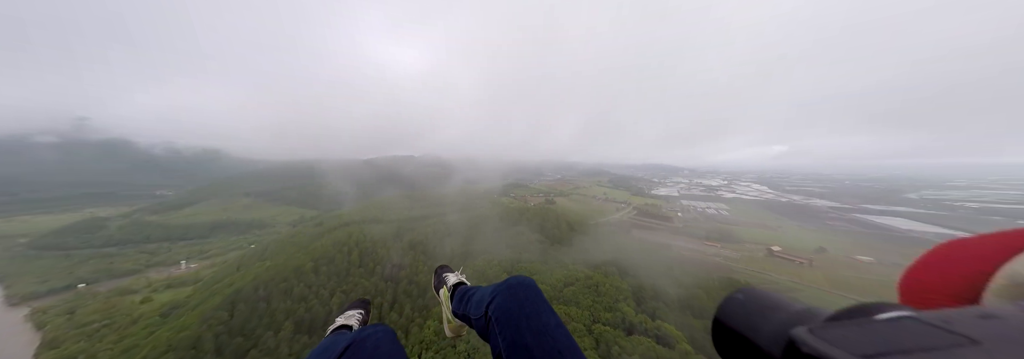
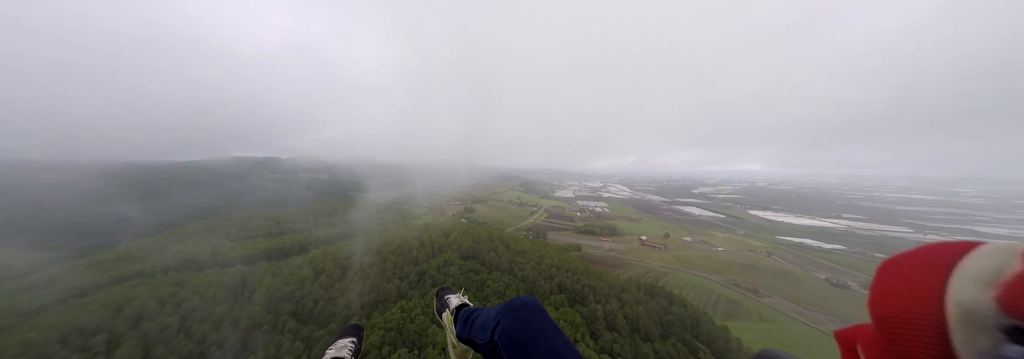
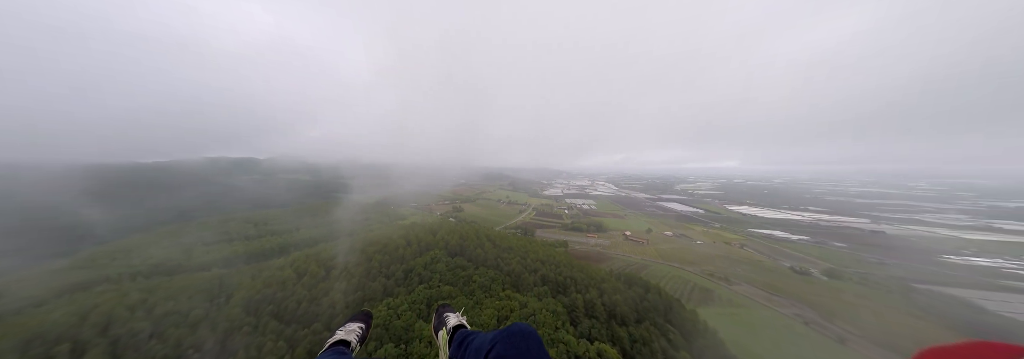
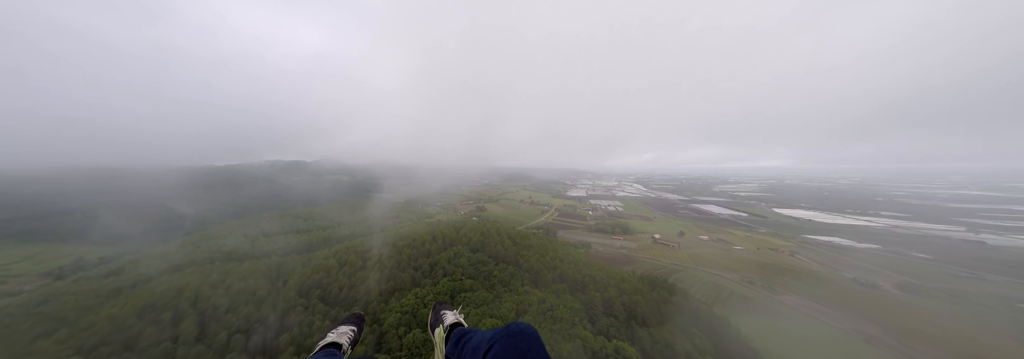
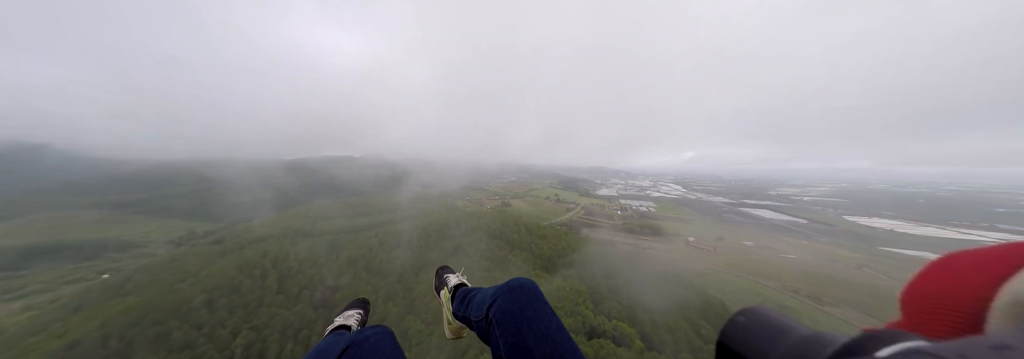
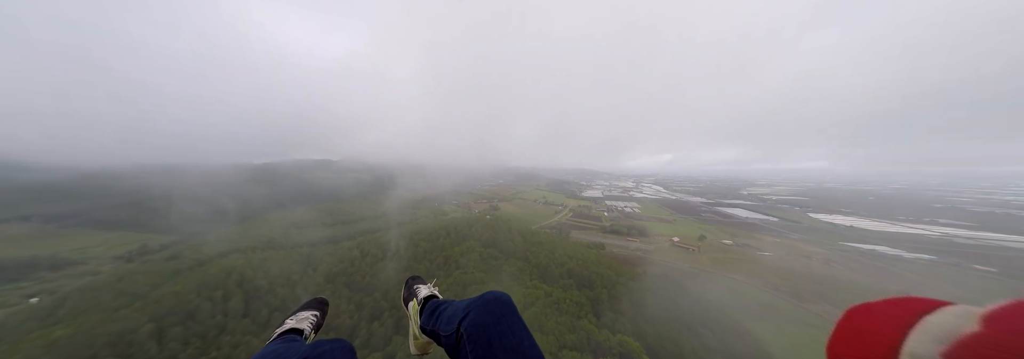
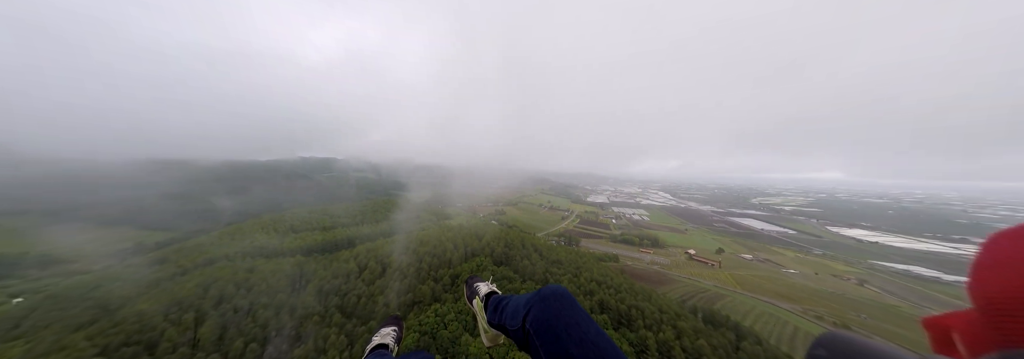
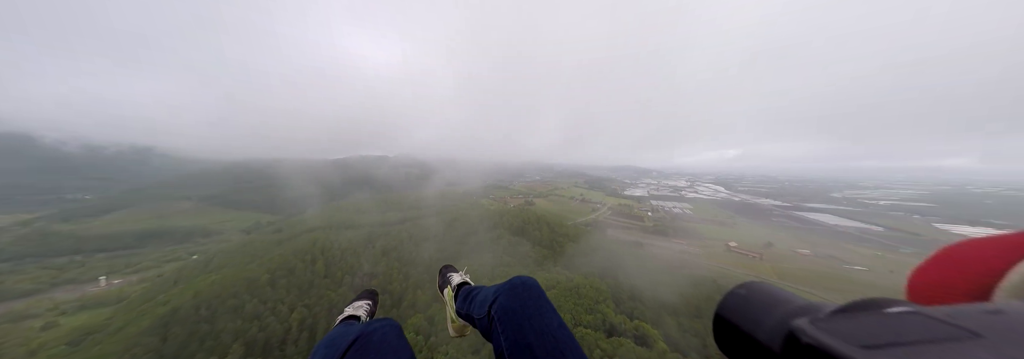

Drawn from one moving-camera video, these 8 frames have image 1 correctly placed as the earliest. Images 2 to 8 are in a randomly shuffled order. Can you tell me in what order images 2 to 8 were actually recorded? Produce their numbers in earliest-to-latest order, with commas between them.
8, 5, 6, 4, 3, 2, 7
